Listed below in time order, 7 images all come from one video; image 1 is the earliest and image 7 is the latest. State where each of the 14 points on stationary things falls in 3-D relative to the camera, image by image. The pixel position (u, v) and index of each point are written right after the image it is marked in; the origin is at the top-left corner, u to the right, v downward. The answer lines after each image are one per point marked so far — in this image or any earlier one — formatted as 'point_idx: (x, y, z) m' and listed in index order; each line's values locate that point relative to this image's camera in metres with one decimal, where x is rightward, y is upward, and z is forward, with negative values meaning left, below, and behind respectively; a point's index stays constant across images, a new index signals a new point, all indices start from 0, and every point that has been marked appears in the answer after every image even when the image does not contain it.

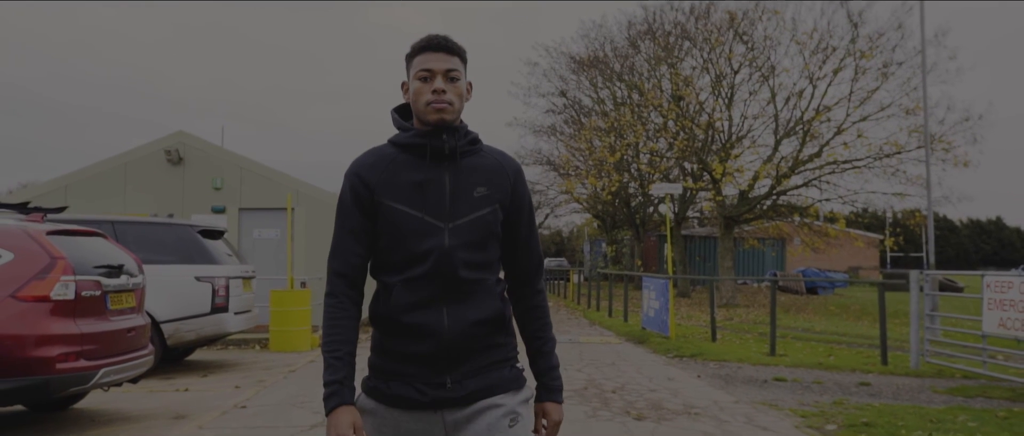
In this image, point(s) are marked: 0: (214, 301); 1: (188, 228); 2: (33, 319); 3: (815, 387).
0: (-3.5, -1.0, +10.1) m
1: (-3.9, -0.1, +10.5) m
2: (-3.4, -0.7, +6.2) m
3: (+3.3, -1.8, +9.5) m
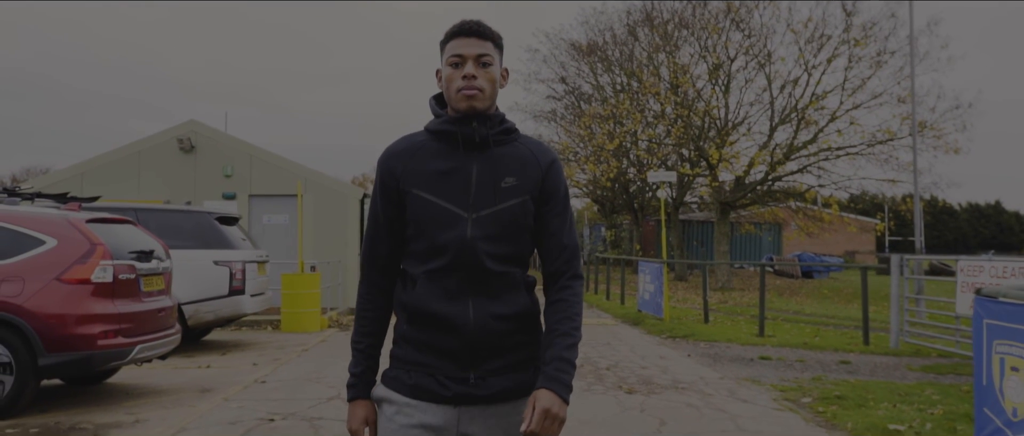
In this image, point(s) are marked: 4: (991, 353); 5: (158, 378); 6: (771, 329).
0: (-3.5, -0.8, +10.7) m
1: (-3.9, 0.0, +11.0) m
2: (-3.4, -0.6, +6.8) m
3: (+3.4, -1.7, +10.1) m
4: (+2.8, -0.8, +5.1) m
5: (-3.5, -1.6, +8.5) m
6: (+4.3, -1.8, +14.3) m
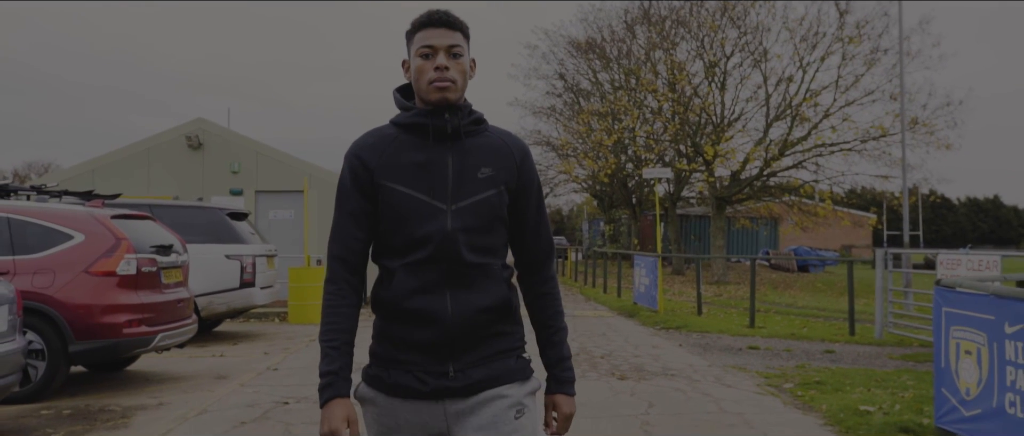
0: (-3.5, -0.8, +11.2) m
1: (-3.9, +0.1, +11.5) m
2: (-3.4, -0.6, +7.2) m
3: (+3.3, -1.7, +10.6) m
4: (+2.8, -0.8, +5.6) m
5: (-3.5, -1.5, +9.0) m
6: (+4.2, -1.8, +14.8) m
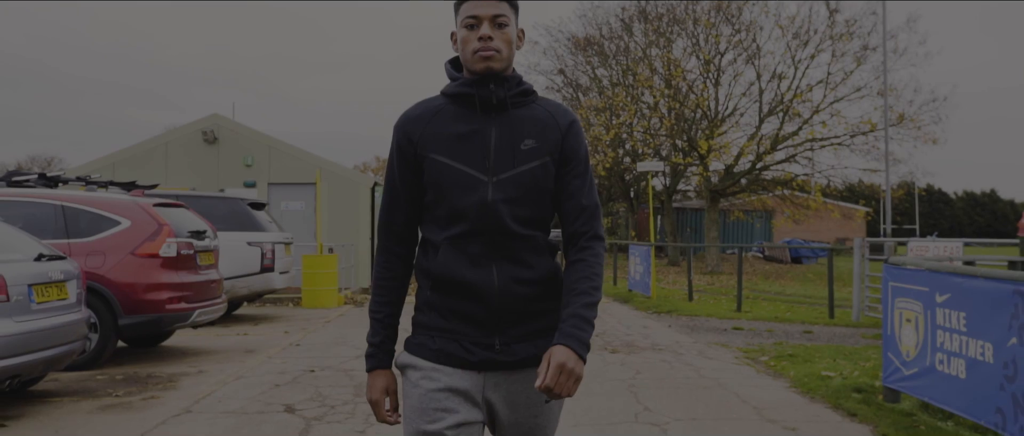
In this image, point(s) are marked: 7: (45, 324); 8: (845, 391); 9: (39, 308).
0: (-3.5, -0.6, +12.0) m
1: (-3.9, +0.2, +12.3) m
2: (-3.4, -0.5, +8.1) m
3: (+3.4, -1.5, +11.4) m
4: (+2.8, -0.7, +6.4) m
5: (-3.5, -1.4, +9.8) m
6: (+4.3, -1.6, +15.7) m
7: (-3.2, -0.7, +6.1) m
8: (+2.6, -1.3, +6.7) m
9: (-3.3, -0.6, +6.1) m
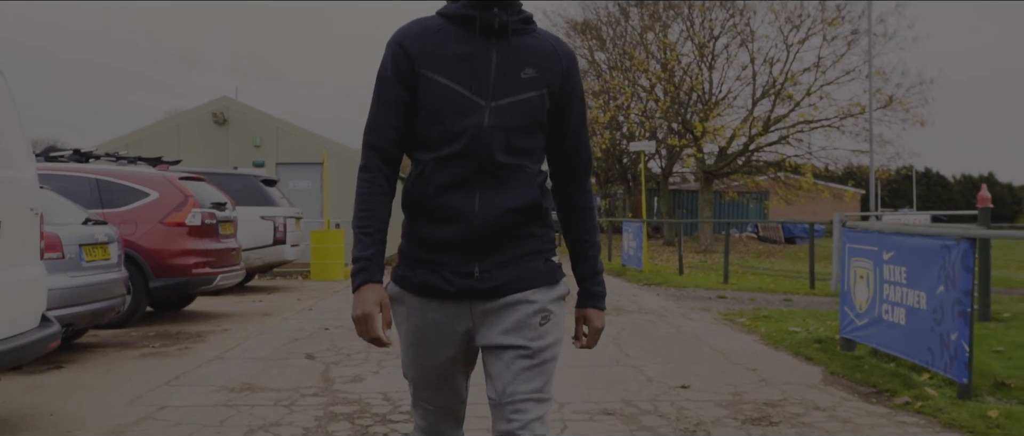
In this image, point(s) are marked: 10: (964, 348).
0: (-3.5, -0.3, +12.8) m
1: (-3.9, +0.6, +13.1) m
2: (-3.4, -0.2, +8.8) m
3: (+3.3, -1.2, +12.2) m
4: (+2.8, -0.4, +7.2) m
5: (-3.5, -1.1, +10.6) m
6: (+4.2, -1.2, +16.4) m
7: (-3.3, -0.5, +6.8) m
8: (+2.5, -1.1, +7.5) m
9: (-3.3, -0.4, +6.8) m
10: (+2.8, -0.8, +5.3) m
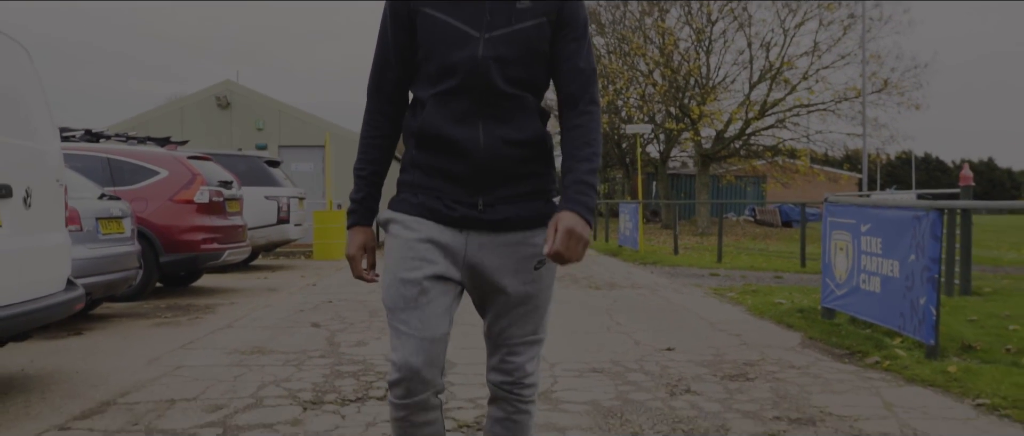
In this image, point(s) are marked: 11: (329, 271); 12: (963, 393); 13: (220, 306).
0: (-3.5, 0.0, +13.1) m
1: (-4.0, +0.9, +13.4) m
2: (-3.5, 0.0, +9.1) m
3: (+3.3, -0.9, +12.5) m
4: (+2.8, -0.2, +7.5) m
5: (-3.5, -0.8, +10.9) m
6: (+4.2, -0.8, +16.8) m
7: (-3.3, -0.3, +7.2) m
8: (+2.5, -0.9, +7.8) m
9: (-3.4, -0.2, +7.1) m
10: (+2.8, -0.6, +5.7) m
11: (-2.7, -0.8, +13.0) m
12: (+2.3, -0.9, +4.5) m
13: (-3.0, -0.9, +8.8) m
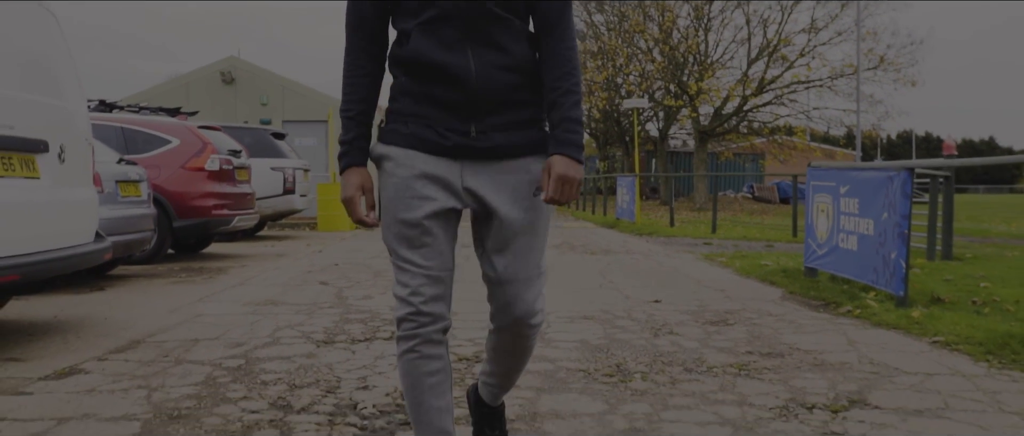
0: (-3.5, +0.5, +13.5) m
1: (-4.0, +1.4, +13.7) m
2: (-3.5, +0.4, +9.5) m
3: (+3.3, -0.4, +12.9) m
4: (+2.7, +0.1, +7.9) m
5: (-3.6, -0.4, +11.3) m
6: (+4.2, -0.3, +17.2) m
7: (-3.3, 0.0, +7.5) m
8: (+2.5, -0.5, +8.2) m
9: (-3.4, +0.2, +7.5) m
10: (+2.7, -0.3, +6.1) m
11: (-2.8, -0.3, +13.4) m
12: (+2.3, -0.7, +4.9) m
13: (-3.0, -0.5, +9.2) m
